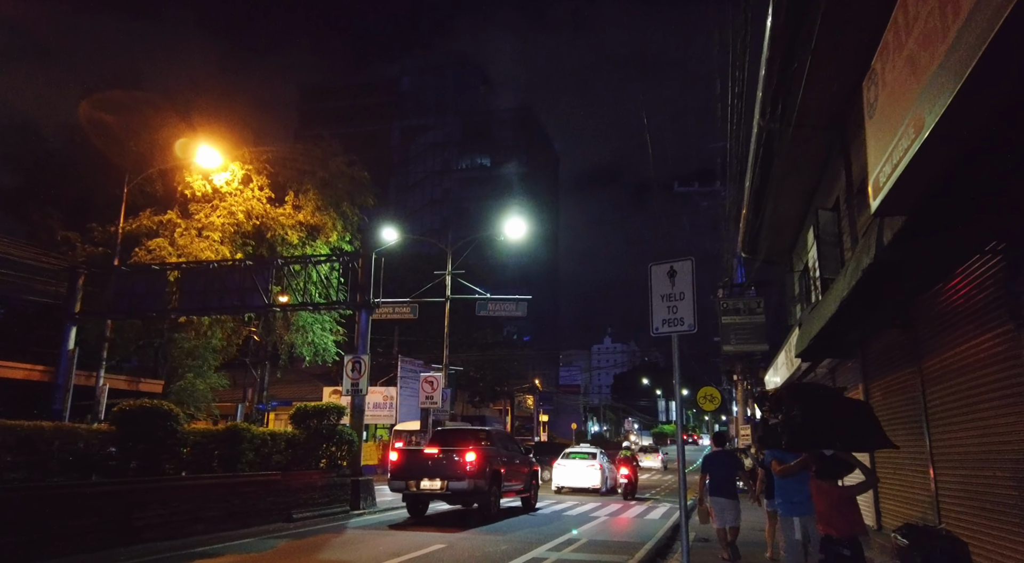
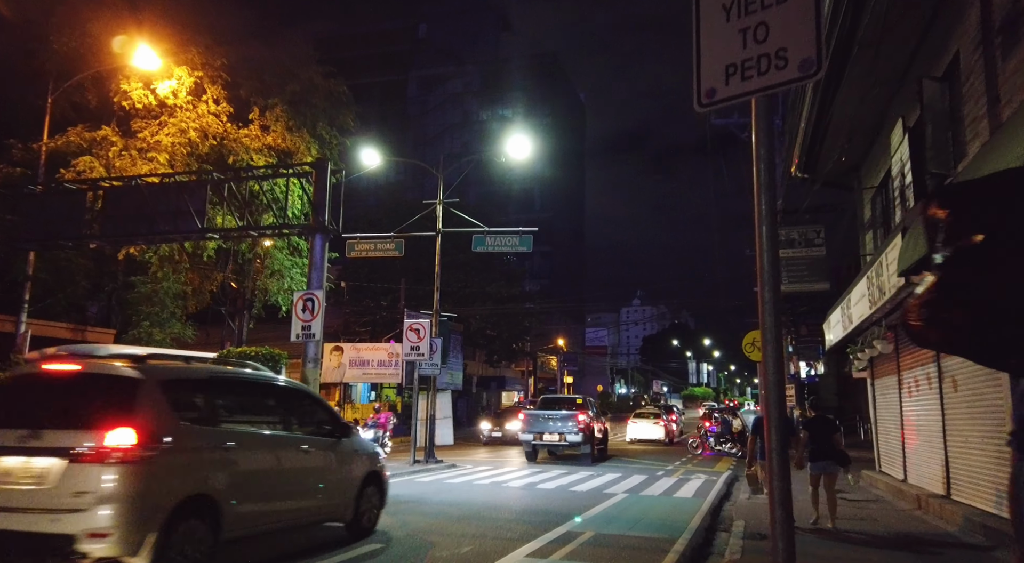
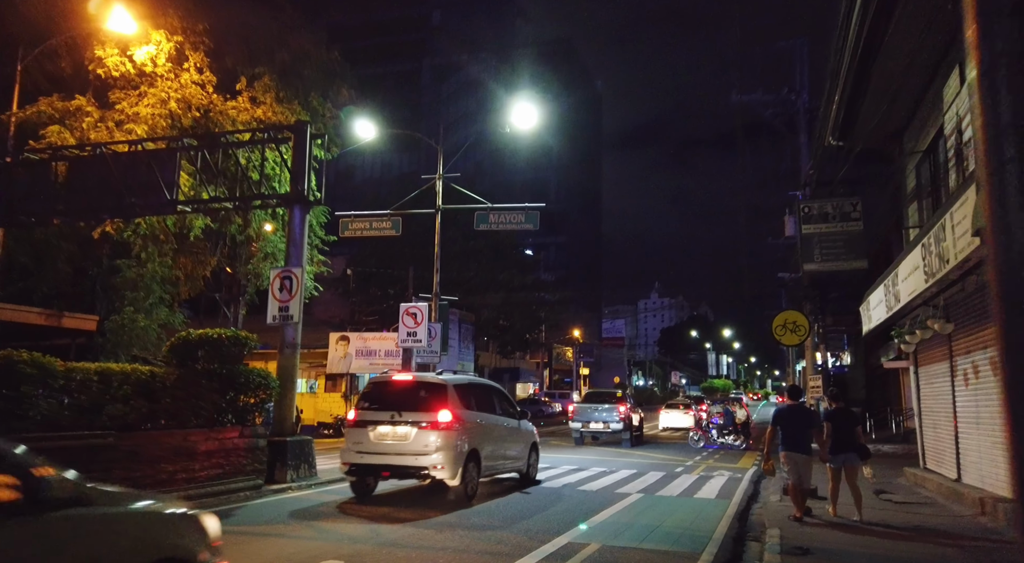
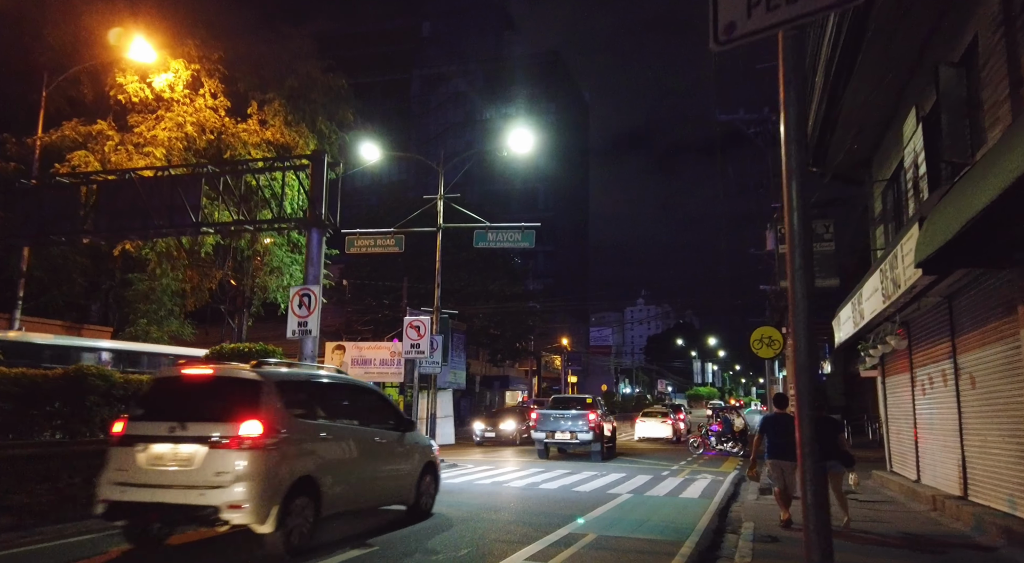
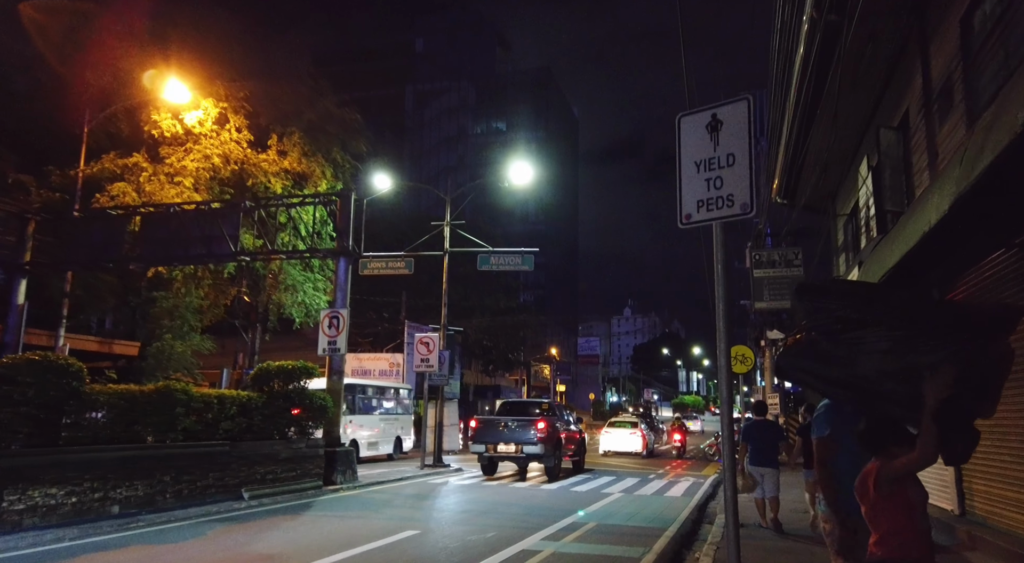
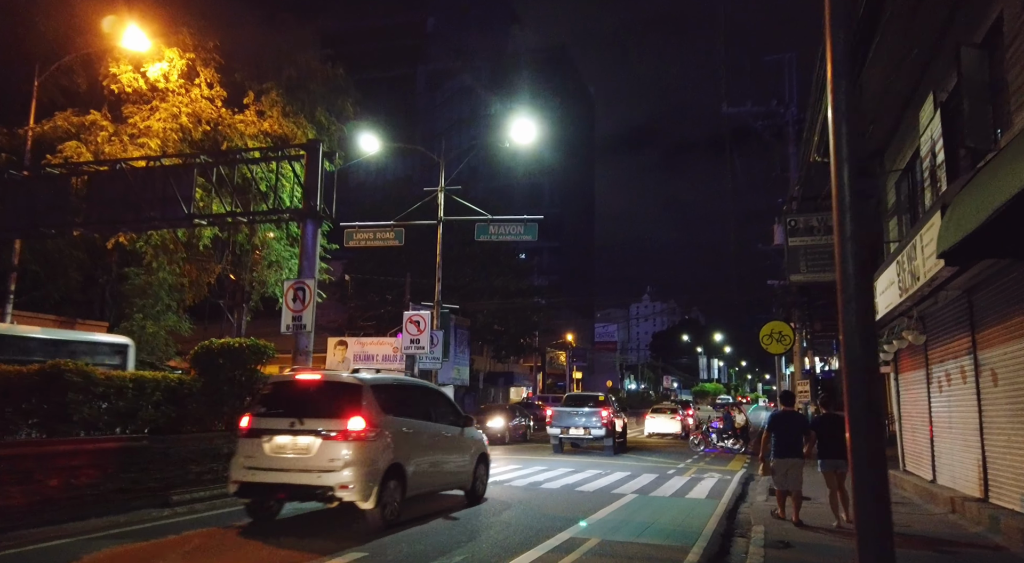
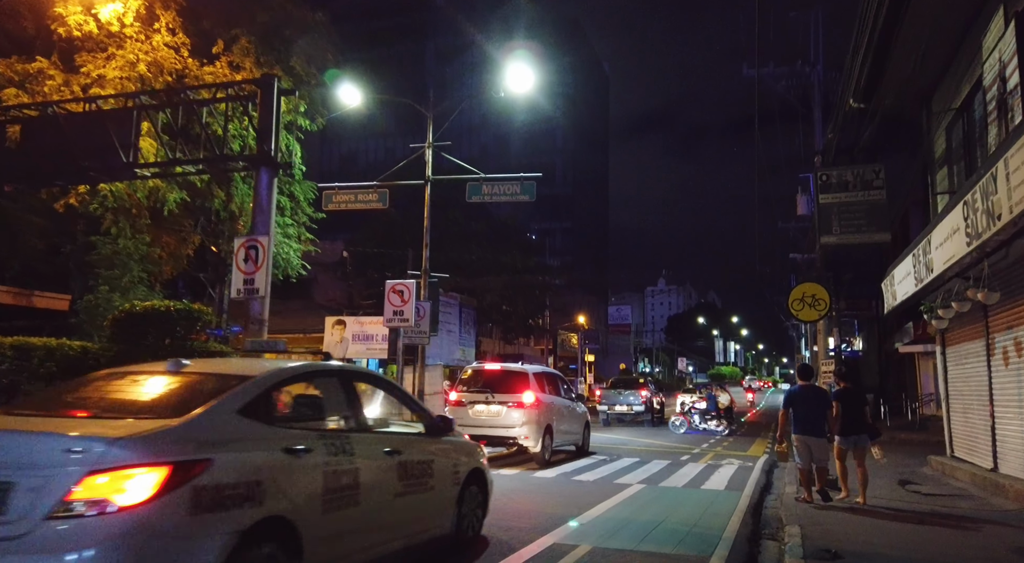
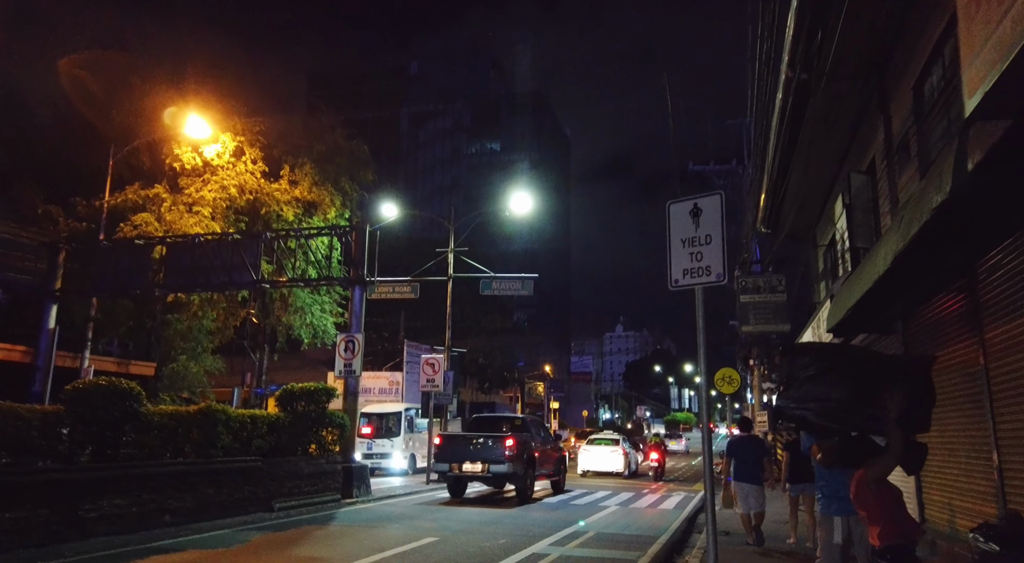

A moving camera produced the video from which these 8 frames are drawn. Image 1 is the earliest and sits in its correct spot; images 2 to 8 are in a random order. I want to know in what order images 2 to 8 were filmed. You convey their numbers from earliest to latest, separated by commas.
8, 5, 2, 4, 6, 3, 7
